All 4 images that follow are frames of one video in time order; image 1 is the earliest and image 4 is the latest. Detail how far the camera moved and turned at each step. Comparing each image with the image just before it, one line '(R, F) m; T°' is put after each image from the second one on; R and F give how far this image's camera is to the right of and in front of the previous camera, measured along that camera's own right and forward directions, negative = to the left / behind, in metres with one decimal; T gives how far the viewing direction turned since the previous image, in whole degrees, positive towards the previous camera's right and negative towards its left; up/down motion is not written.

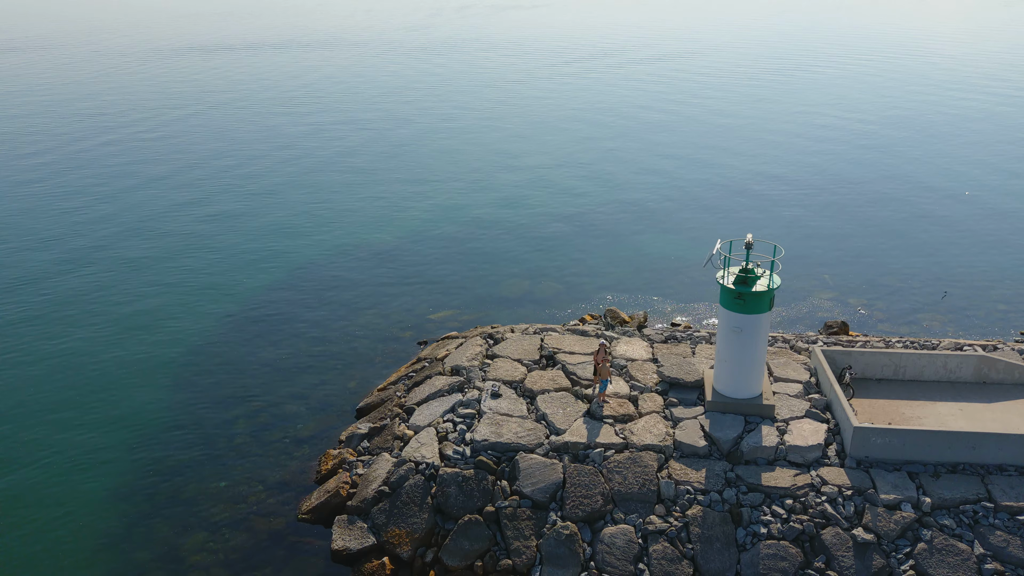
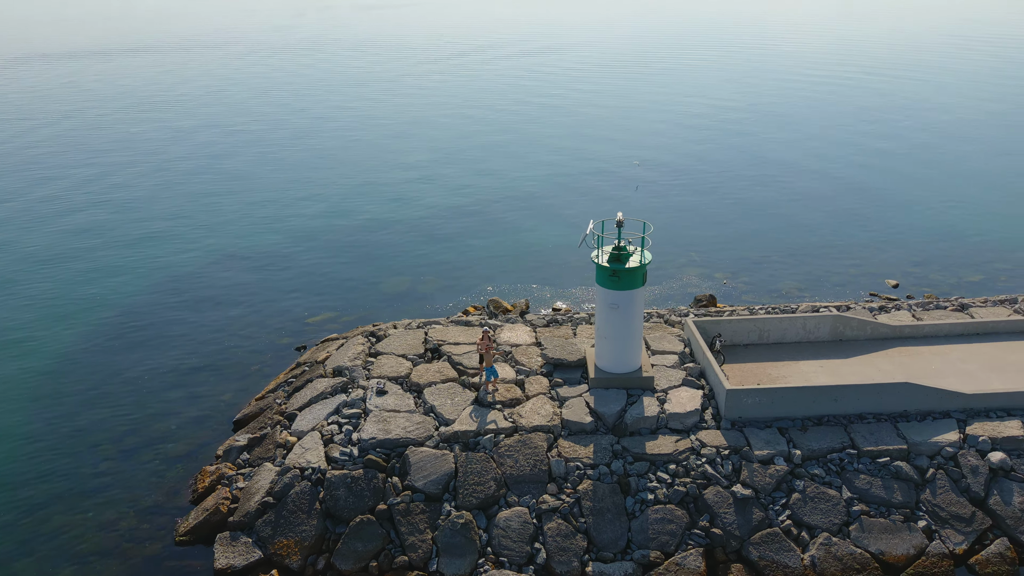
(+1.6, -0.1) m; +4°
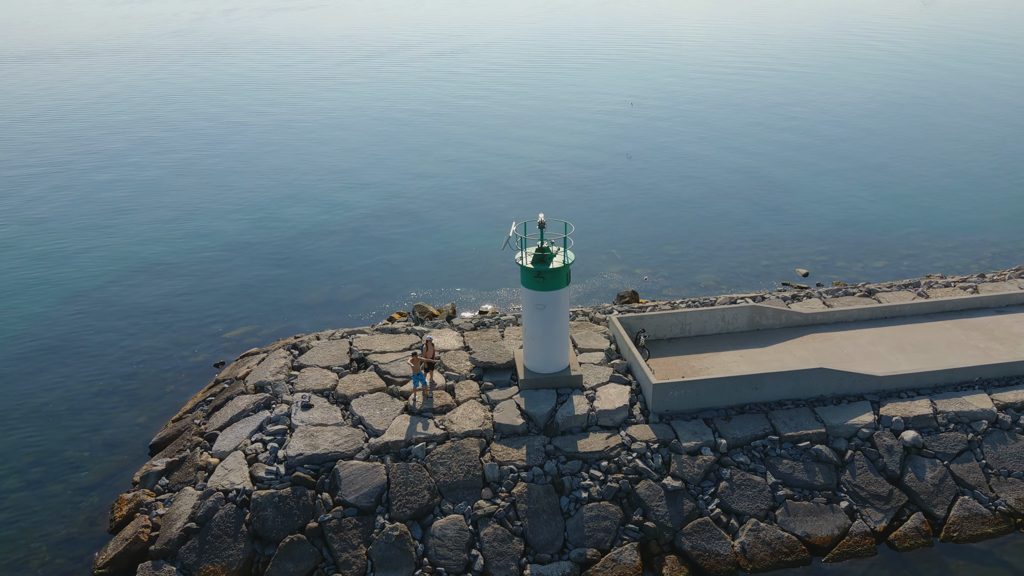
(+0.4, 0.0) m; +5°
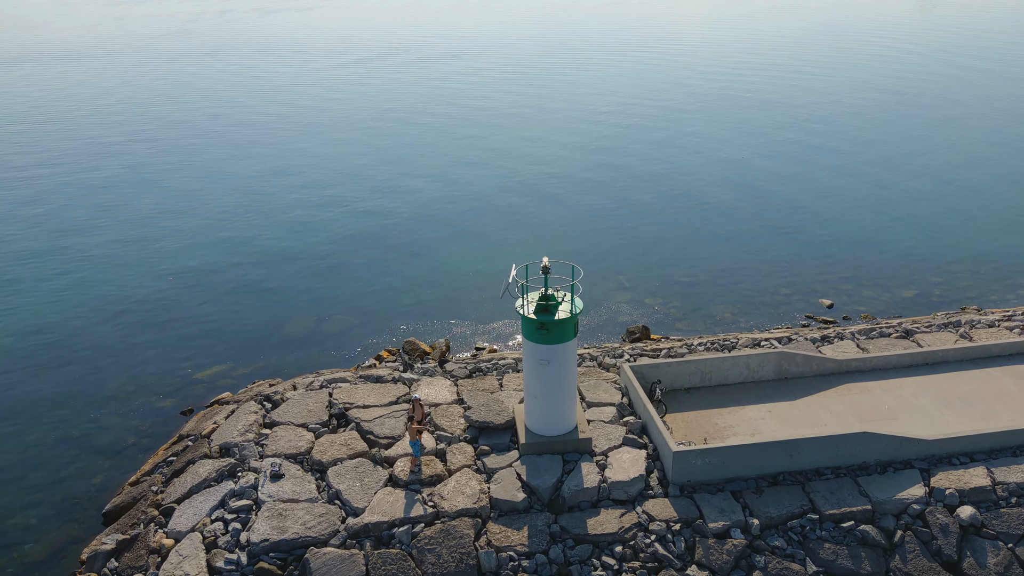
(0.0, +1.8) m; 0°
